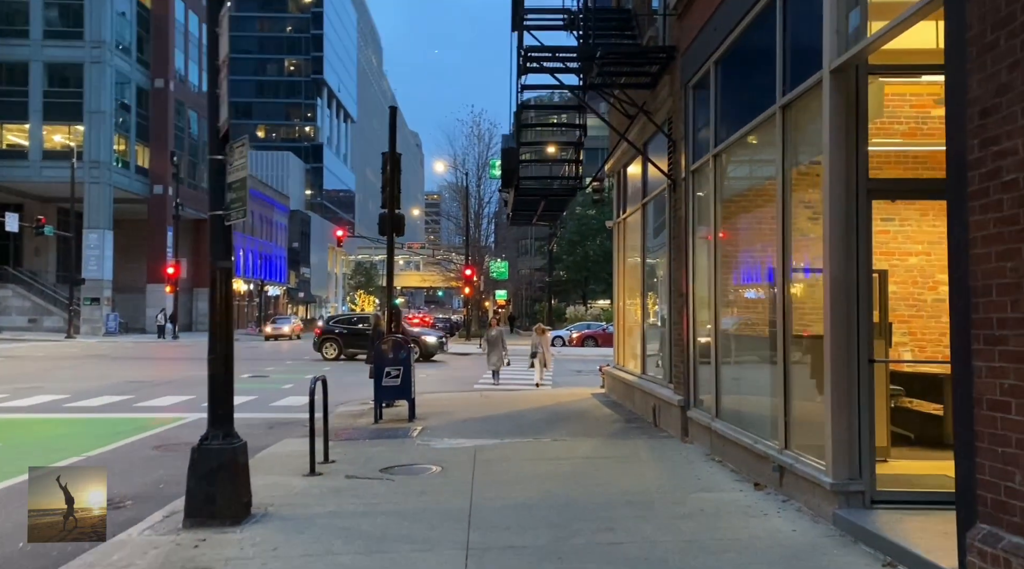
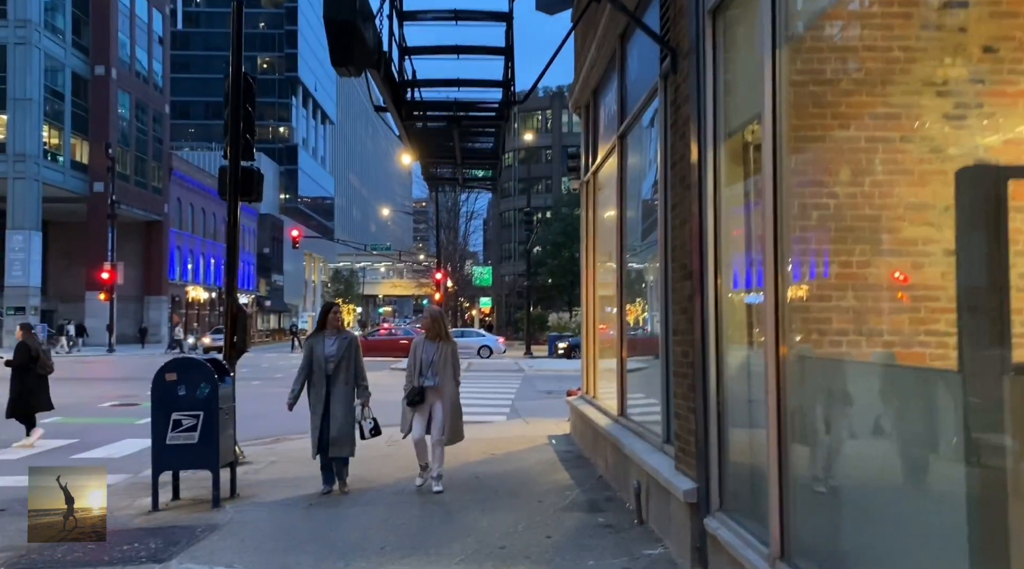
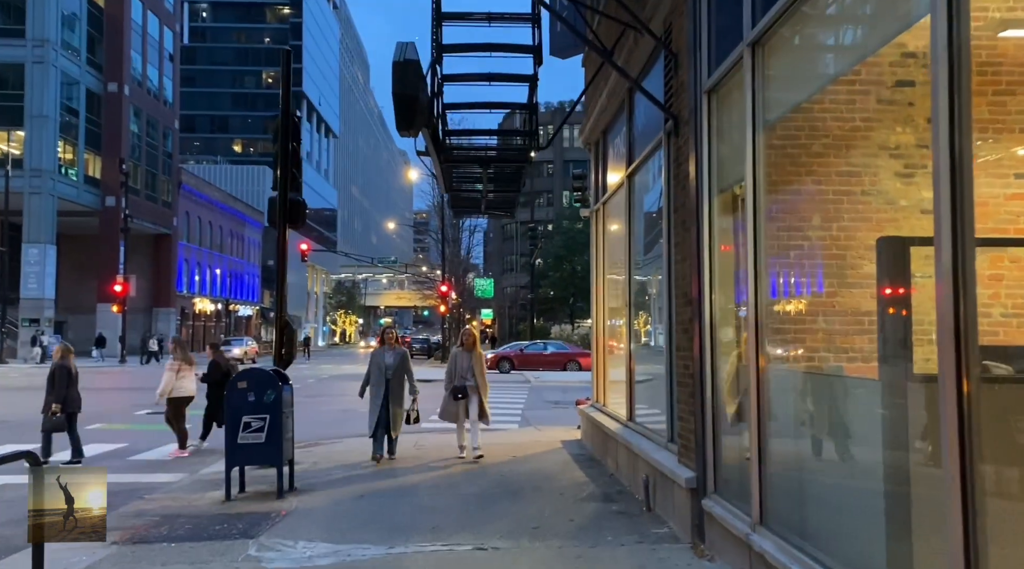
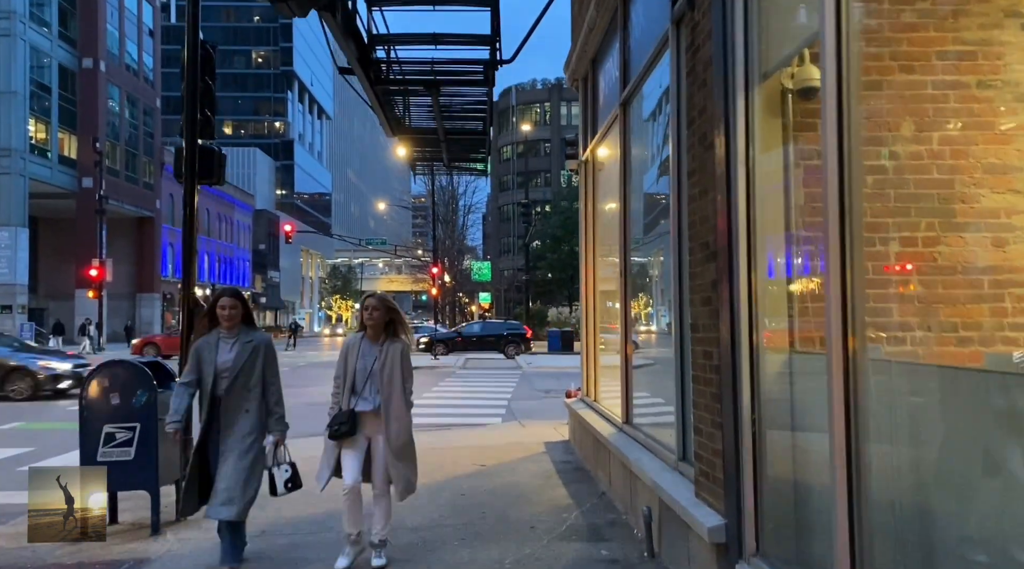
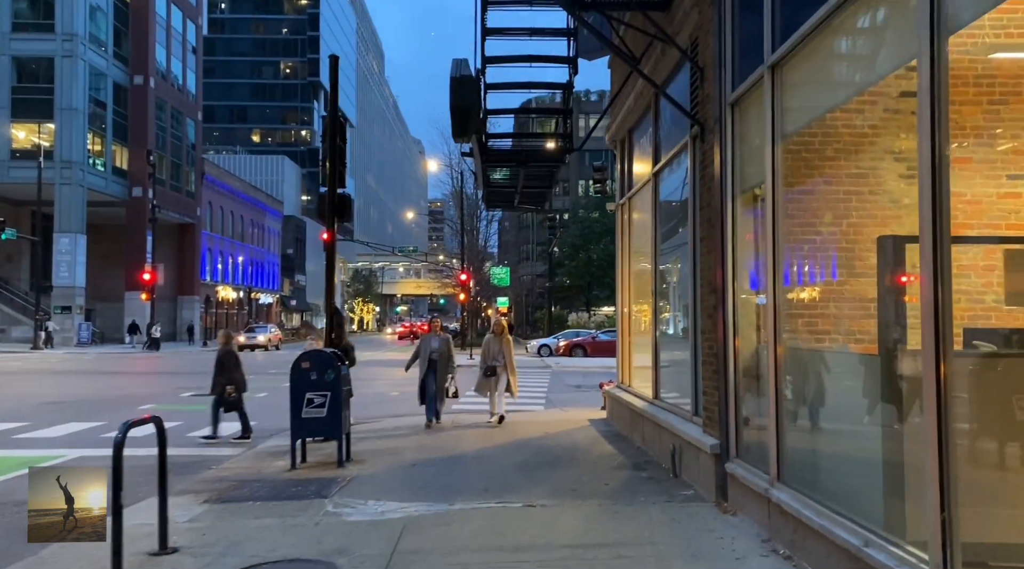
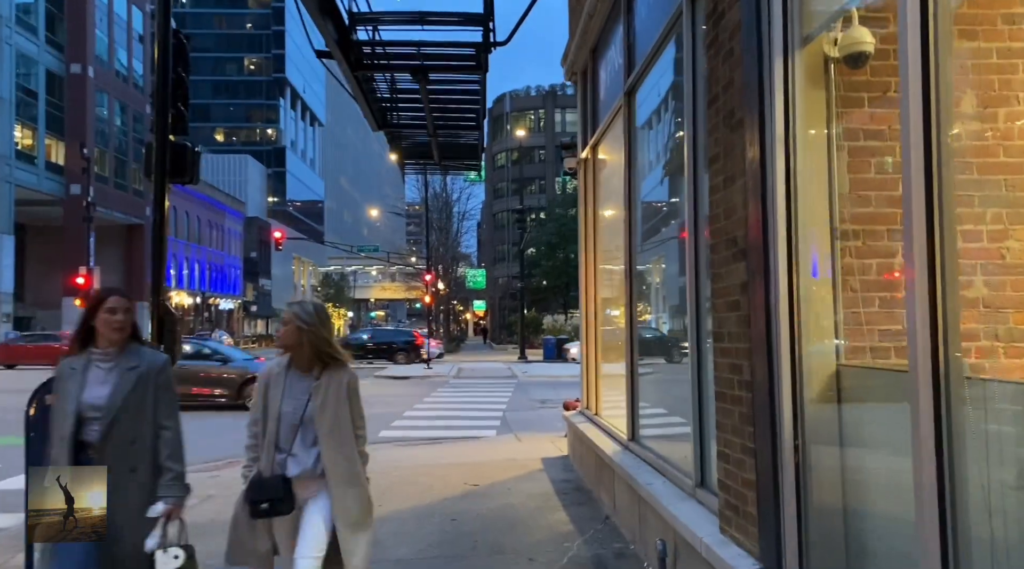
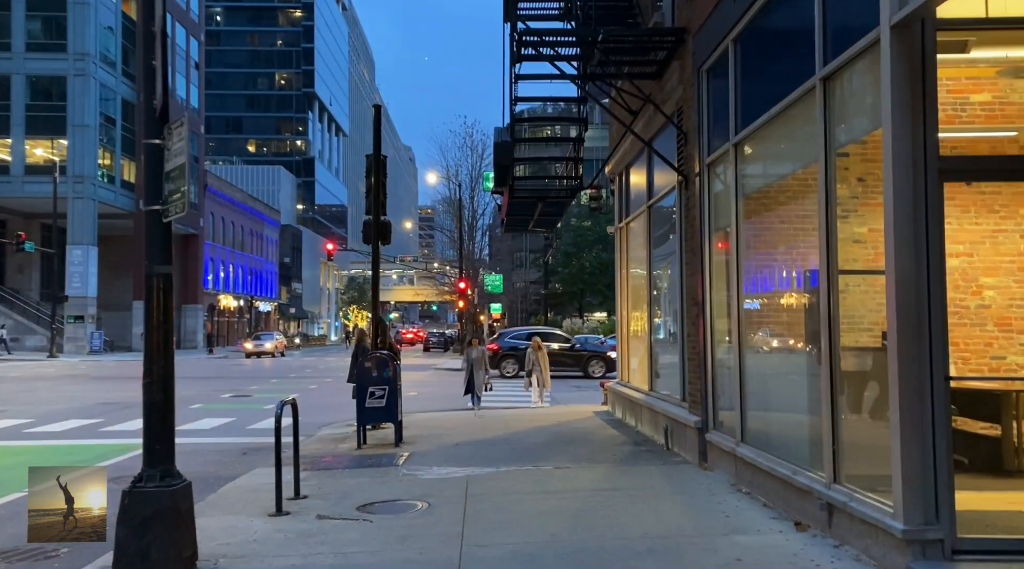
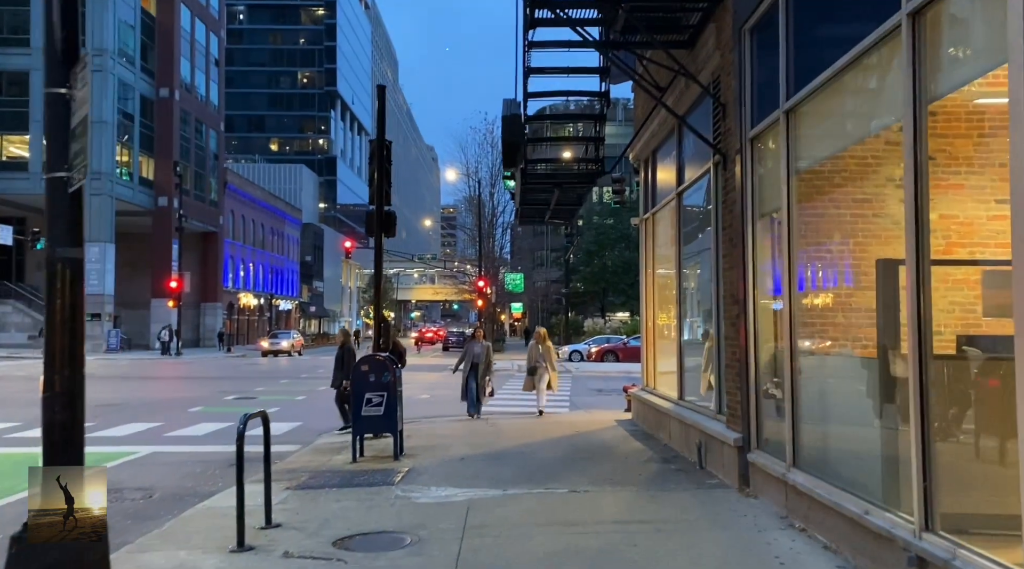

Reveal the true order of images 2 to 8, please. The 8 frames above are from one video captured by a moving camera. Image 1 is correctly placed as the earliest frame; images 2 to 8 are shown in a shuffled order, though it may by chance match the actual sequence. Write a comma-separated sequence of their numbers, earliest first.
7, 8, 5, 3, 2, 4, 6
